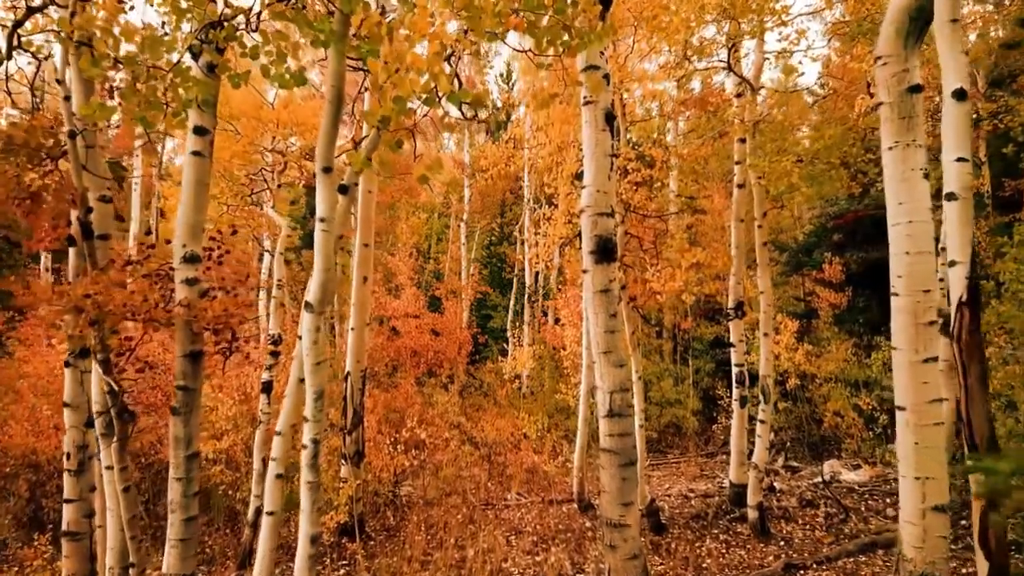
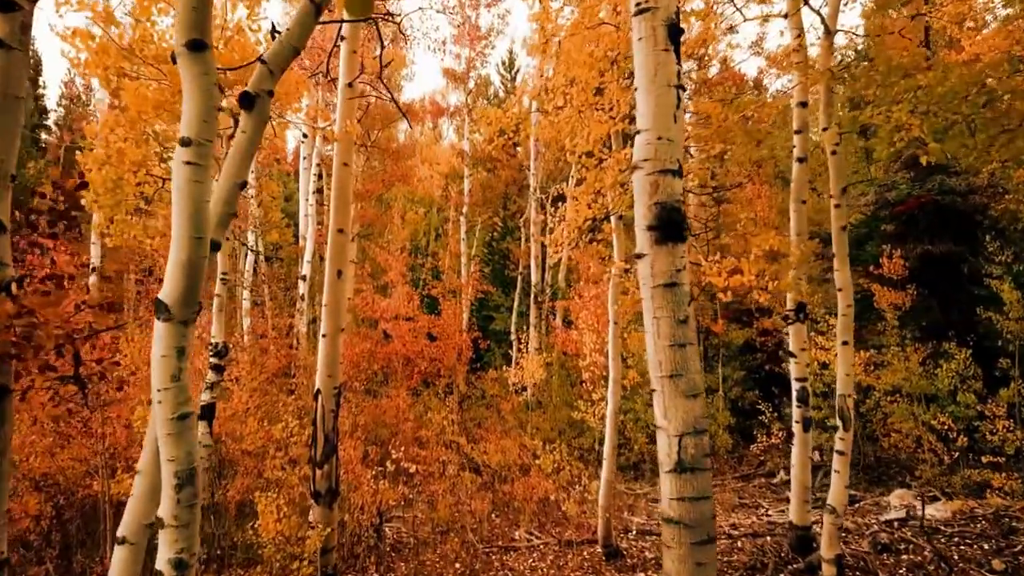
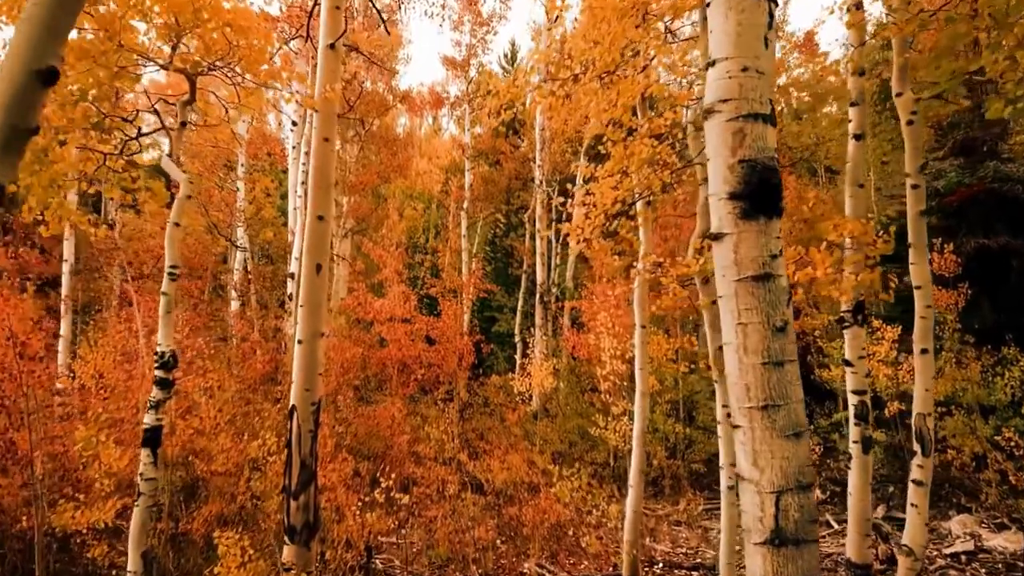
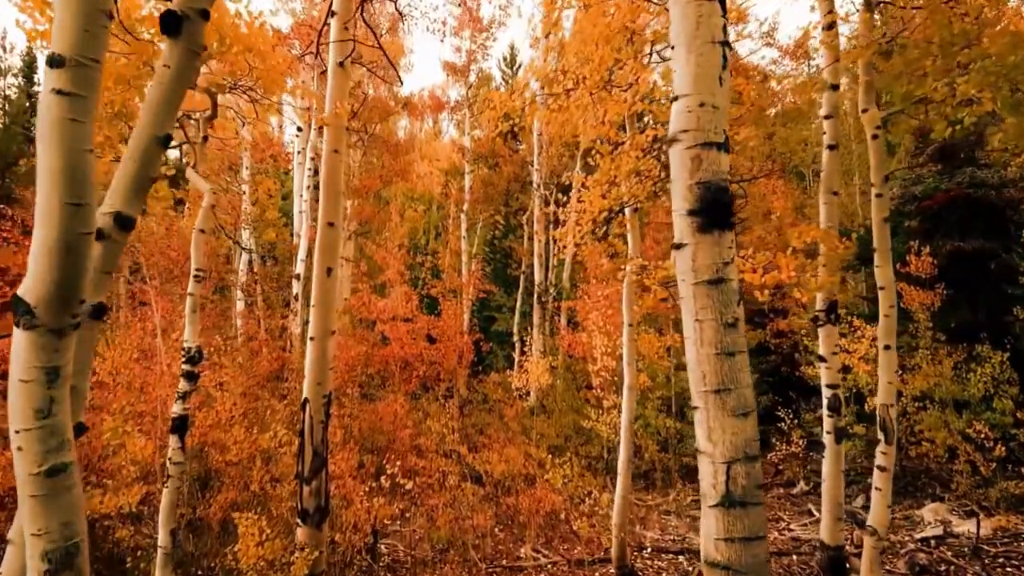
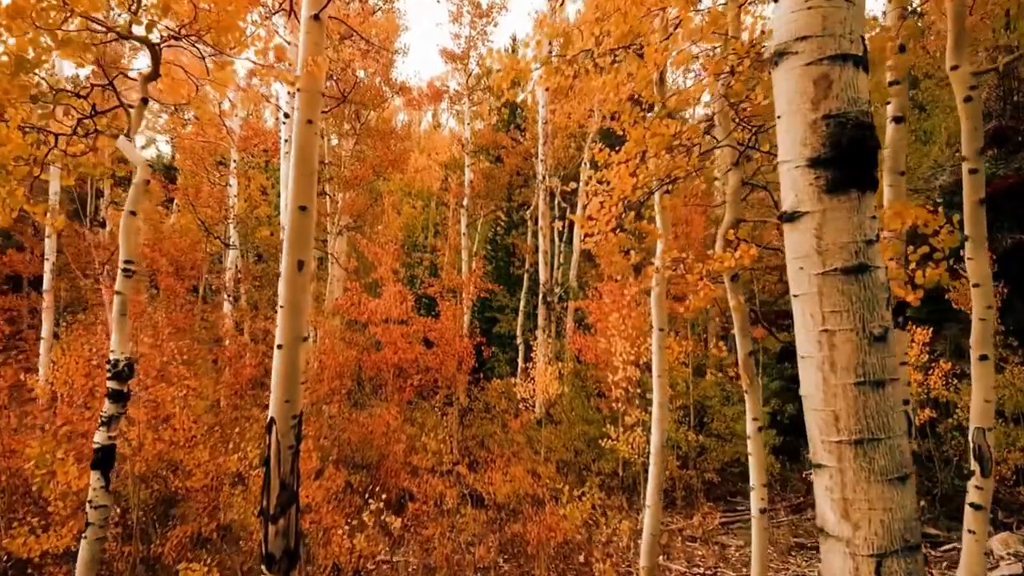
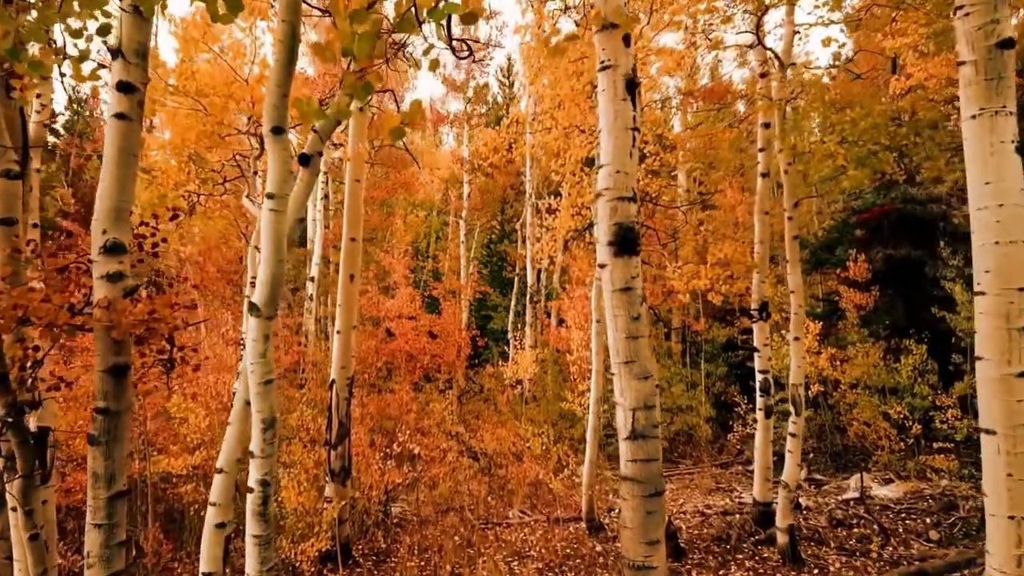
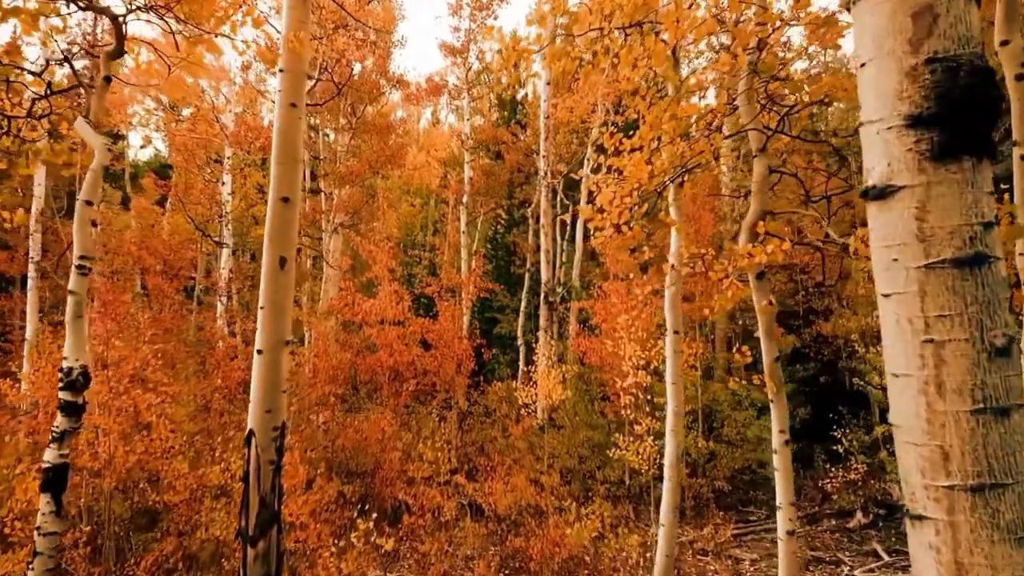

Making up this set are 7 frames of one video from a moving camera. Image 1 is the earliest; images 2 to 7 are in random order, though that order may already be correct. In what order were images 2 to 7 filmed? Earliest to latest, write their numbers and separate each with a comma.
6, 2, 4, 3, 5, 7
